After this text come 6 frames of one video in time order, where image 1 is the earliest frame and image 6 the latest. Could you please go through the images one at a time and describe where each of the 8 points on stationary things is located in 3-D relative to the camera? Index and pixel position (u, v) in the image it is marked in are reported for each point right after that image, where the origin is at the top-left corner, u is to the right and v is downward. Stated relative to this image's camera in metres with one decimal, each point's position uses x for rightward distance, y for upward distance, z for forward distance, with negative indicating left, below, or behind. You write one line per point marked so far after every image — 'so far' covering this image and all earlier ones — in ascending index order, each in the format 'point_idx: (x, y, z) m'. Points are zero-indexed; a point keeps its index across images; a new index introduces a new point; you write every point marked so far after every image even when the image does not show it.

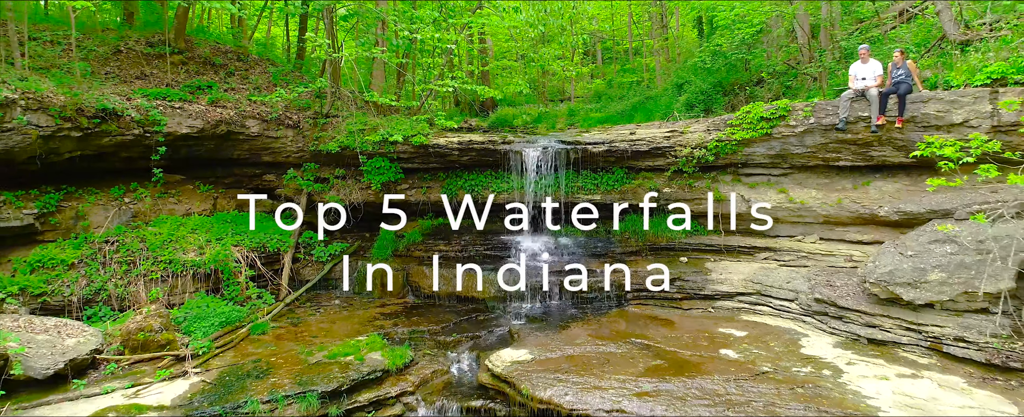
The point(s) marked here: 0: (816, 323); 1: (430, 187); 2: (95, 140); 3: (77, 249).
0: (+2.6, -1.0, +6.1) m
1: (-1.1, +0.3, +9.6) m
2: (-4.1, +0.7, +7.1) m
3: (-4.2, -0.4, +6.8) m
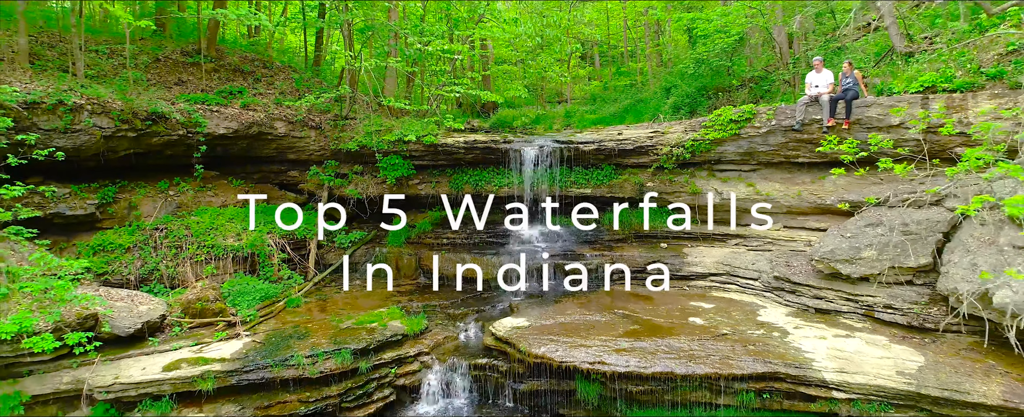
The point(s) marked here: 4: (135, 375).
0: (+2.6, -0.9, +7.1) m
1: (-1.1, +0.4, +10.5) m
2: (-4.1, +0.8, +8.1) m
3: (-4.2, -0.3, +7.8) m
4: (-2.8, -1.2, +5.4) m
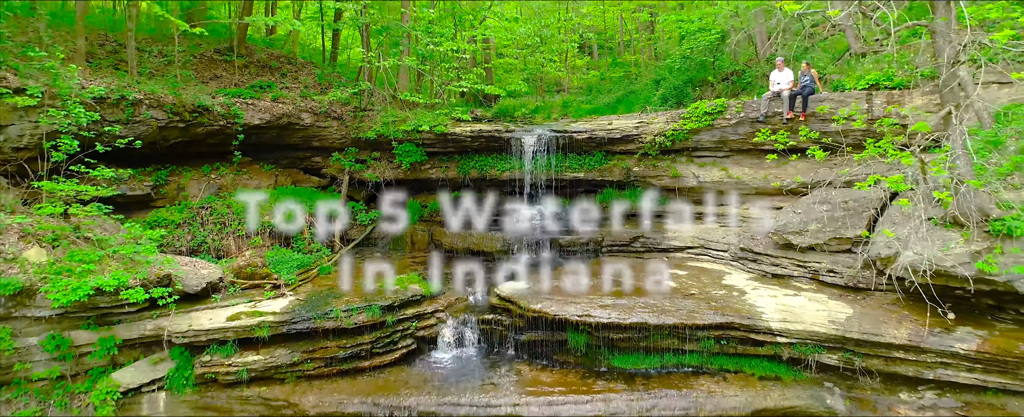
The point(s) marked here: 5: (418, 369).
0: (+2.6, -0.7, +8.3) m
1: (-1.0, +0.7, +11.7) m
2: (-4.1, +1.0, +9.2) m
3: (-4.1, 0.0, +8.9) m
4: (-2.8, -1.0, +6.6) m
5: (-0.9, -1.6, +7.0) m
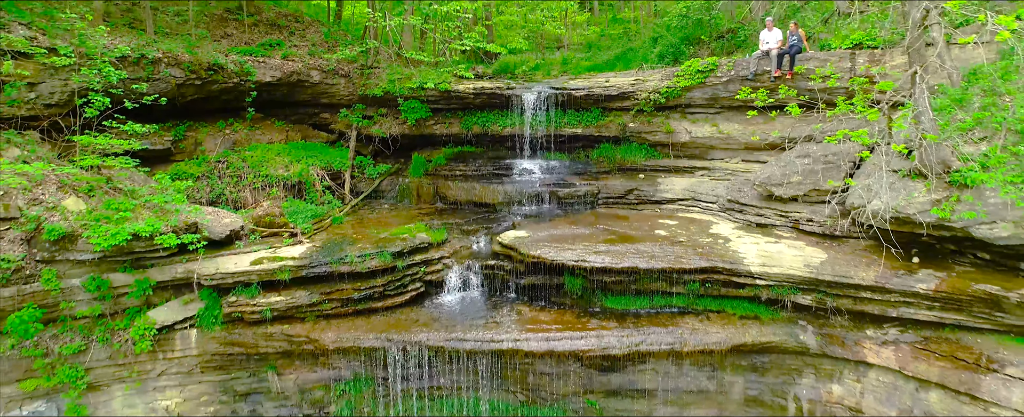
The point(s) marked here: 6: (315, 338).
0: (+2.7, -0.1, +8.8) m
1: (-1.0, +1.4, +12.1) m
2: (-4.1, +1.6, +9.7) m
3: (-4.1, +0.6, +9.4) m
4: (-2.8, -0.6, +7.1) m
5: (-0.9, -1.1, +7.6) m
6: (-1.9, -1.2, +6.9) m
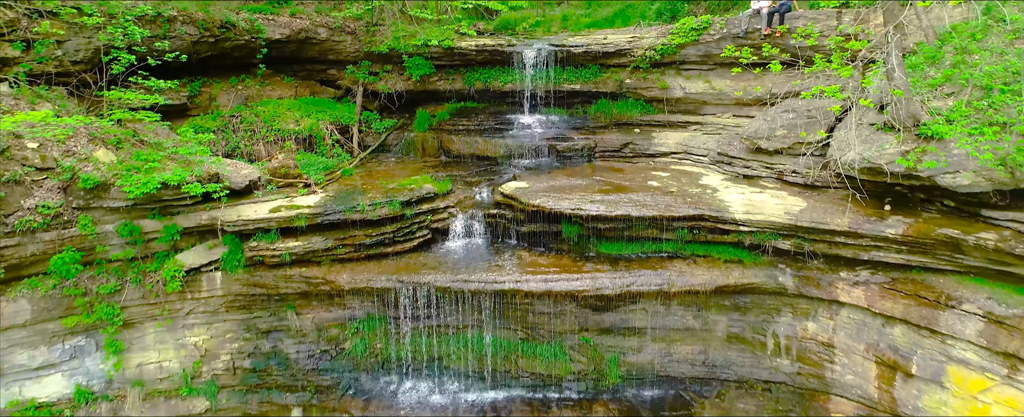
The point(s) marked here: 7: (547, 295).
0: (+2.7, +0.5, +9.3) m
1: (-1.0, +2.3, +12.5) m
2: (-4.1, +2.3, +10.1) m
3: (-4.1, +1.2, +9.9) m
4: (-2.8, -0.1, +7.7) m
5: (-0.9, -0.5, +8.1) m
6: (-1.9, -0.7, +7.4) m
7: (+0.4, -0.9, +7.3) m
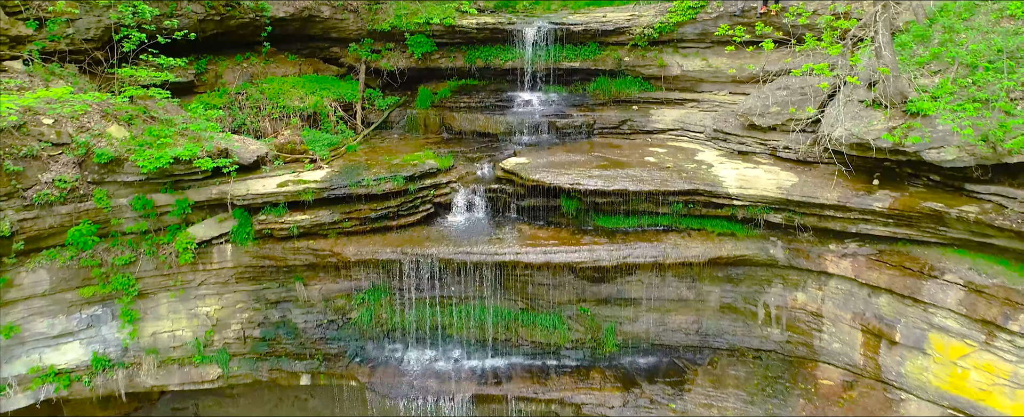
0: (+2.7, +0.9, +9.5) m
1: (-1.0, +2.7, +12.7) m
2: (-4.1, +2.7, +10.2) m
3: (-4.1, +1.6, +10.1) m
4: (-2.8, +0.2, +7.9) m
5: (-0.9, -0.2, +8.4) m
6: (-1.9, -0.5, +7.7) m
7: (+0.4, -0.6, +7.5) m
